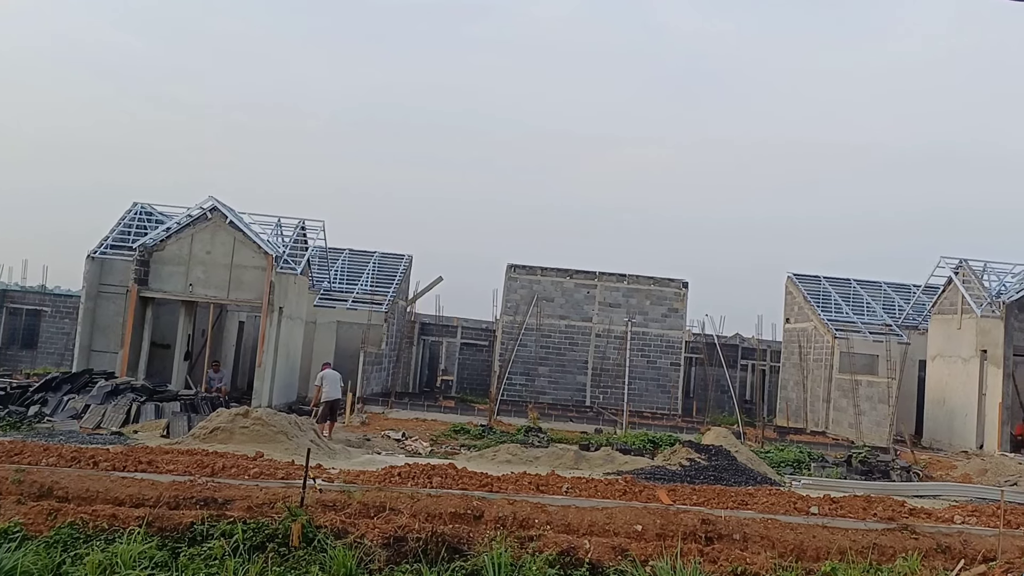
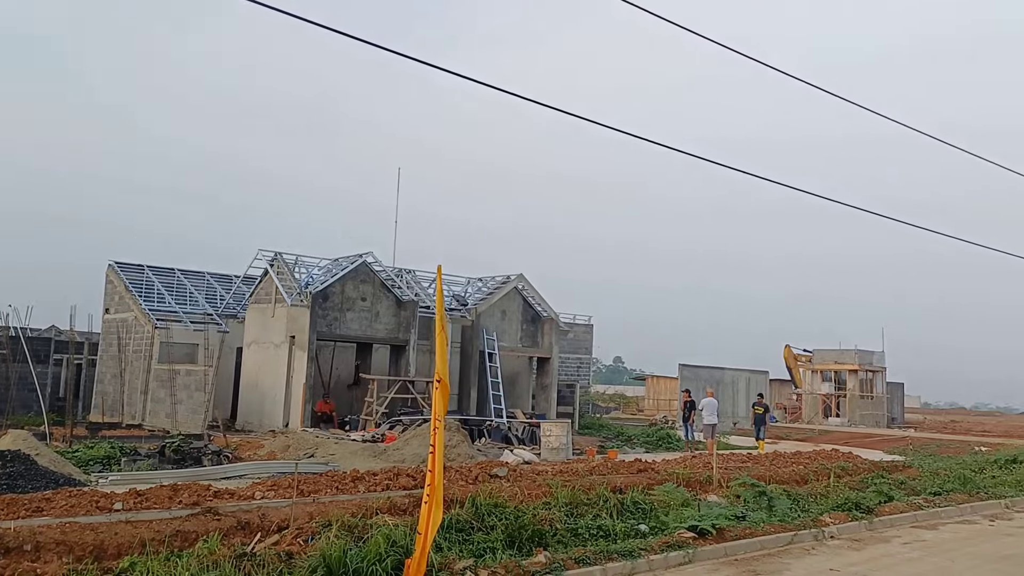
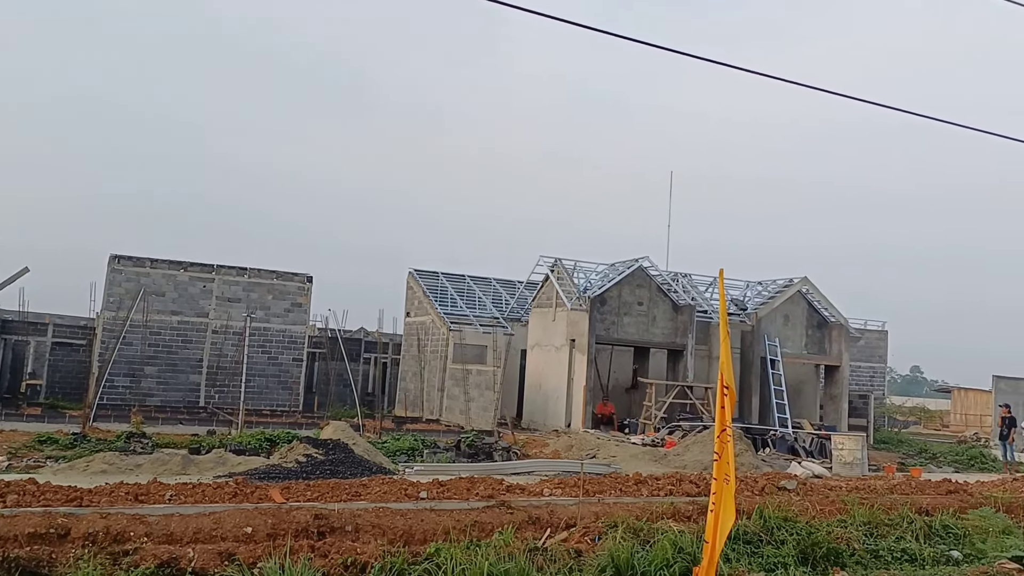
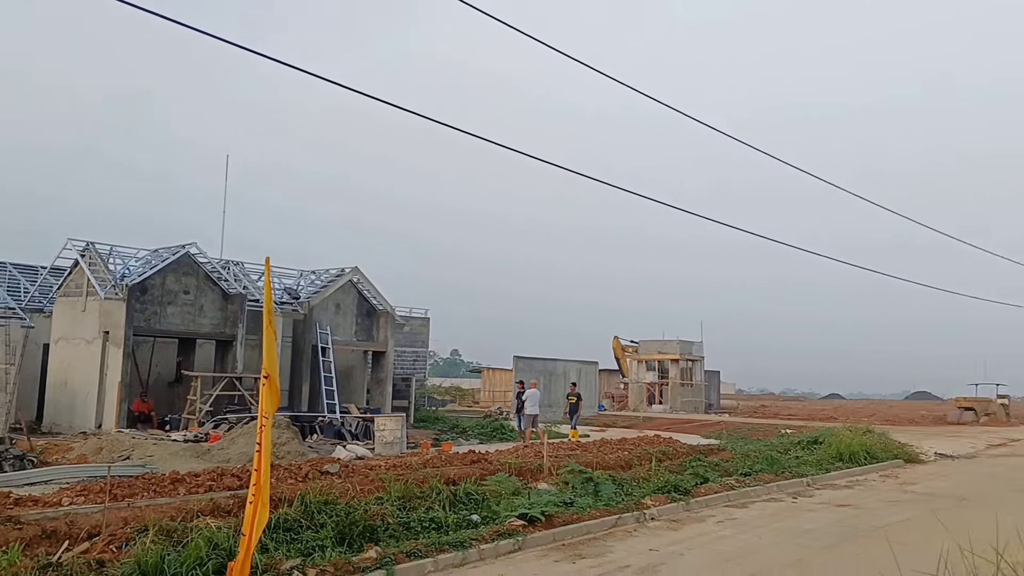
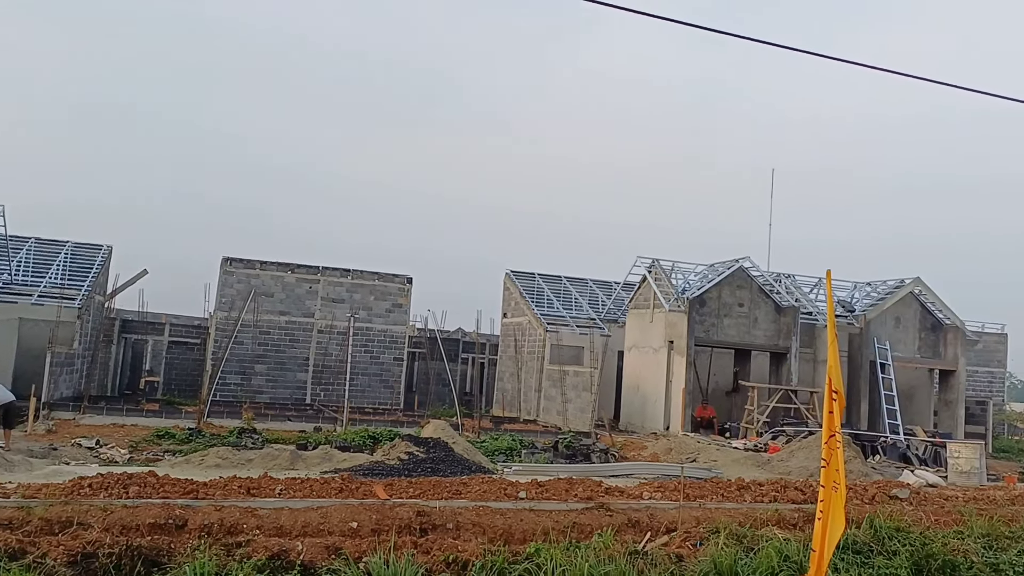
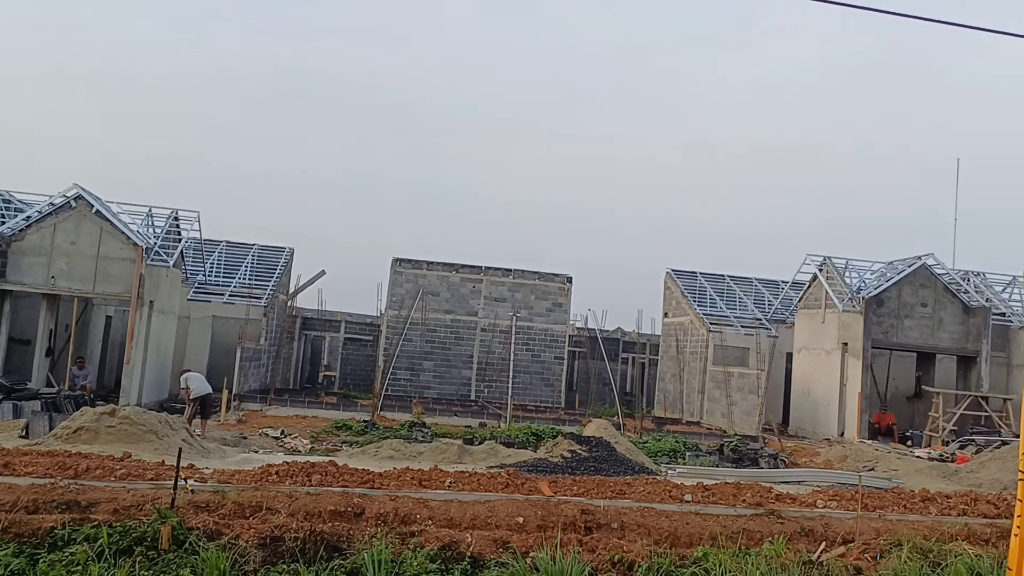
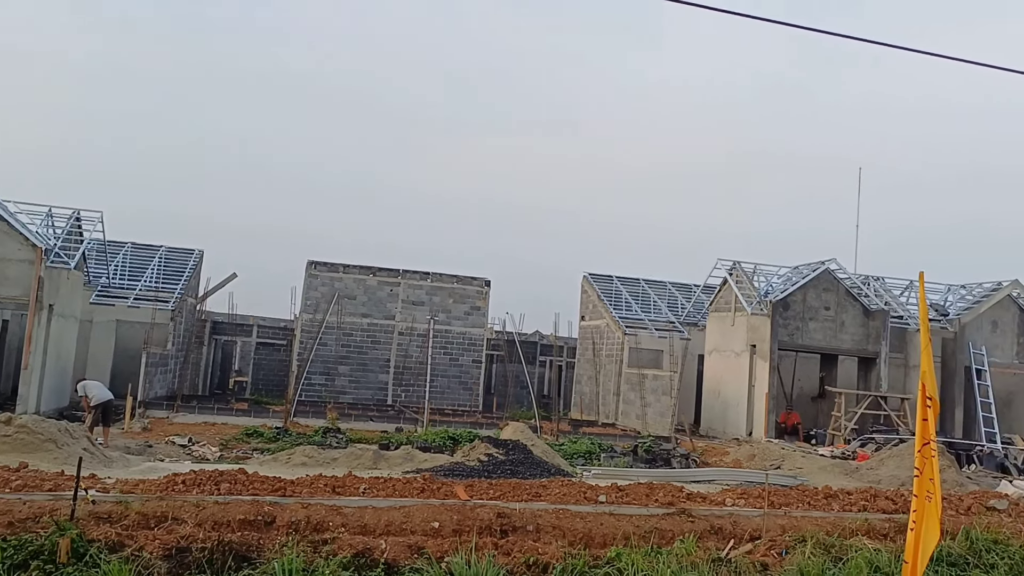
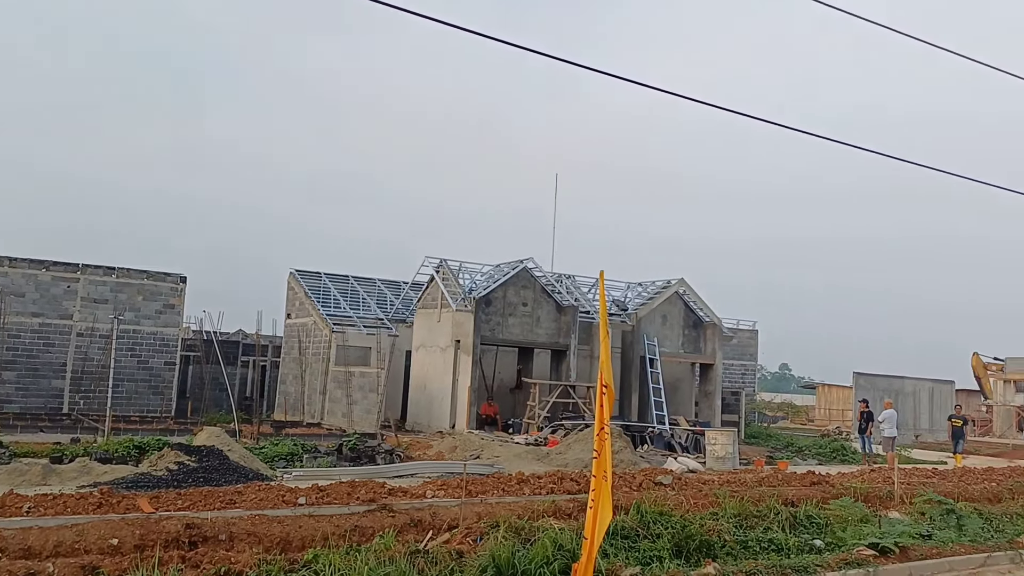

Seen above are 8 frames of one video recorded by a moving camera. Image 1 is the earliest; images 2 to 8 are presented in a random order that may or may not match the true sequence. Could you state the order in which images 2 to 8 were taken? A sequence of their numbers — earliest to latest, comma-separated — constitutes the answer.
6, 7, 5, 3, 8, 2, 4
